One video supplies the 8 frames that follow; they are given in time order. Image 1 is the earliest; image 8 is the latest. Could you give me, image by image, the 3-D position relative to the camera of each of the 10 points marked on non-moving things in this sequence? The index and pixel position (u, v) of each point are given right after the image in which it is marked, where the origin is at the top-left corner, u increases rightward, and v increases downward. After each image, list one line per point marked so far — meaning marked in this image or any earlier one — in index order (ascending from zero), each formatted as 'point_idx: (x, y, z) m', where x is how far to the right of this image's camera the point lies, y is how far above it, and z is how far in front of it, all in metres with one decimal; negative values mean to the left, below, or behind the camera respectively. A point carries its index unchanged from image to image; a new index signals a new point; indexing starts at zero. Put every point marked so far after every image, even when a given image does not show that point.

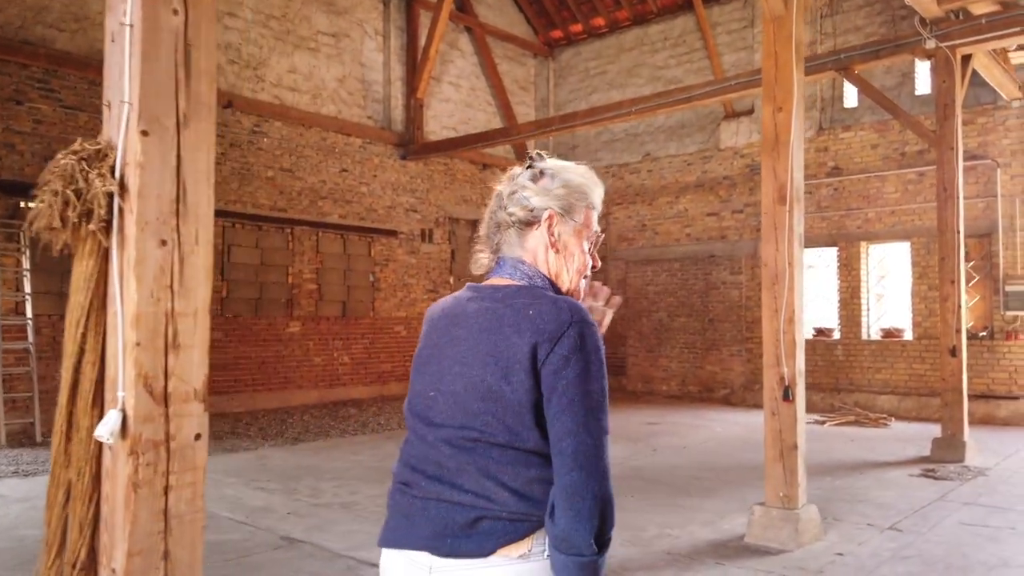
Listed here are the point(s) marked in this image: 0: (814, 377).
0: (+4.4, -1.3, +10.7) m
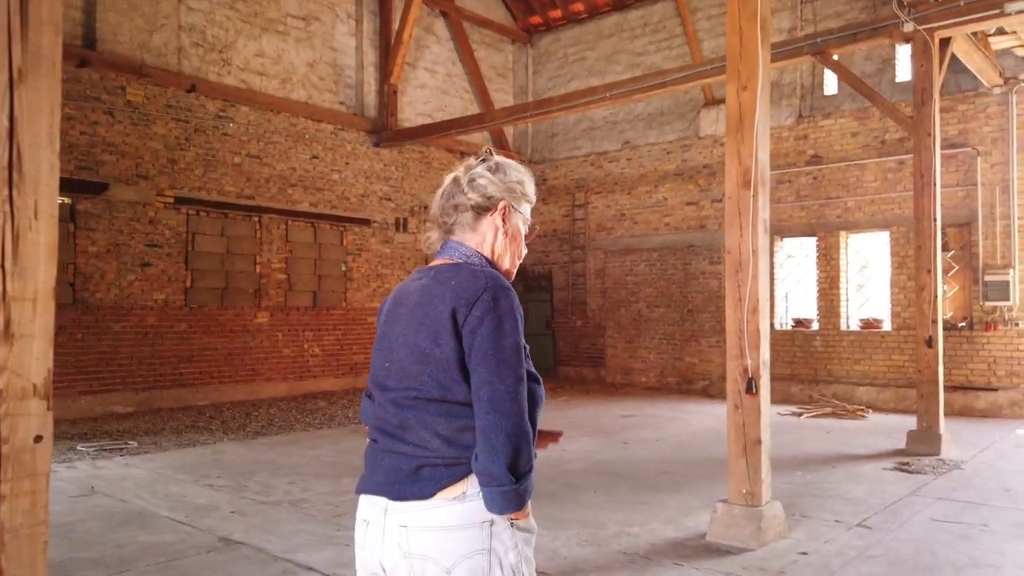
0: (+4.0, -1.1, +10.5) m
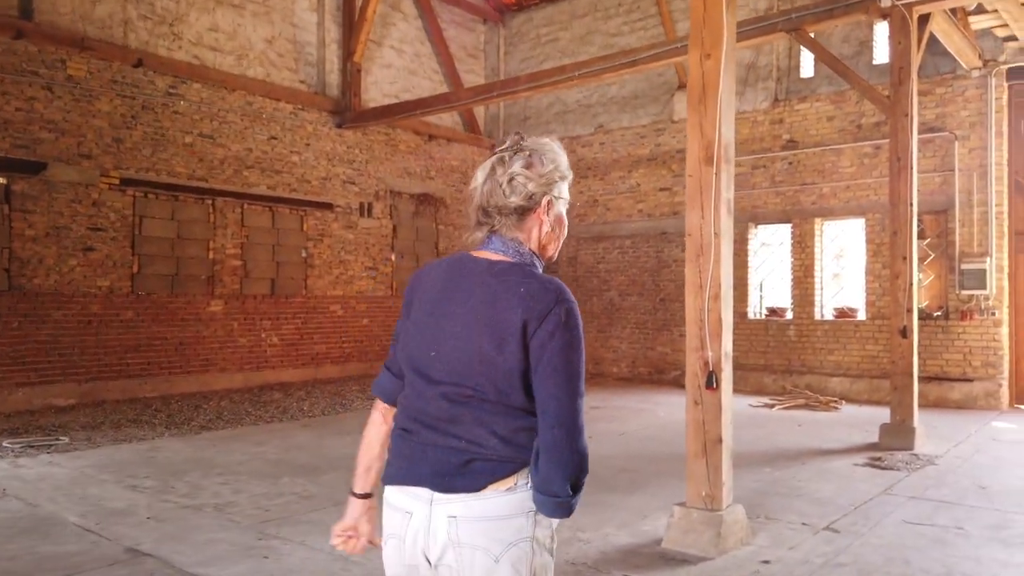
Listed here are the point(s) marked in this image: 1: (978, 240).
0: (+3.5, -1.0, +10.3) m
1: (+5.4, +0.6, +8.6) m
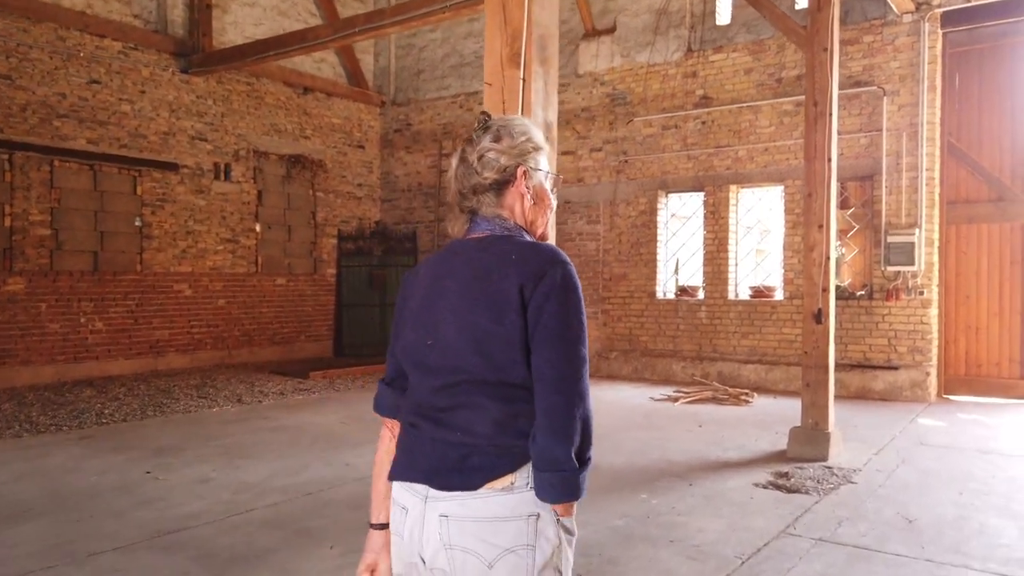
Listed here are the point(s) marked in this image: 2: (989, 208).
0: (+2.0, -0.7, +9.2) m
1: (+4.1, +0.8, +7.6) m
2: (+4.9, +0.8, +7.6) m
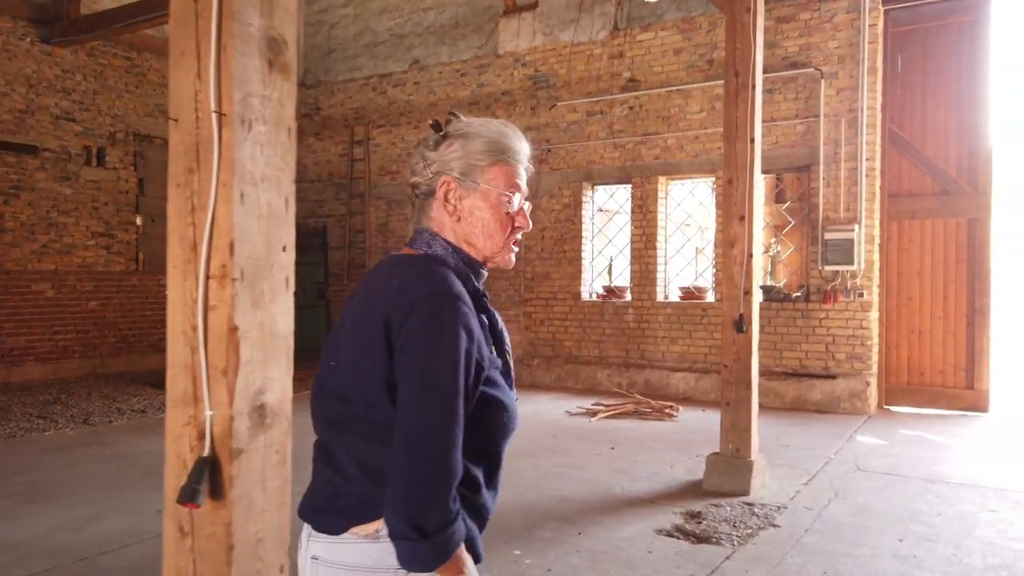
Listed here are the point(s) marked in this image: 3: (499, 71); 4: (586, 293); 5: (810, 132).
0: (+1.0, -0.7, +8.4) m
1: (+3.1, +0.8, +7.0) m
2: (+4.0, +0.8, +7.0) m
3: (-0.1, +2.6, +9.0) m
4: (+0.9, -0.1, +8.6) m
5: (+2.9, +1.5, +7.1) m
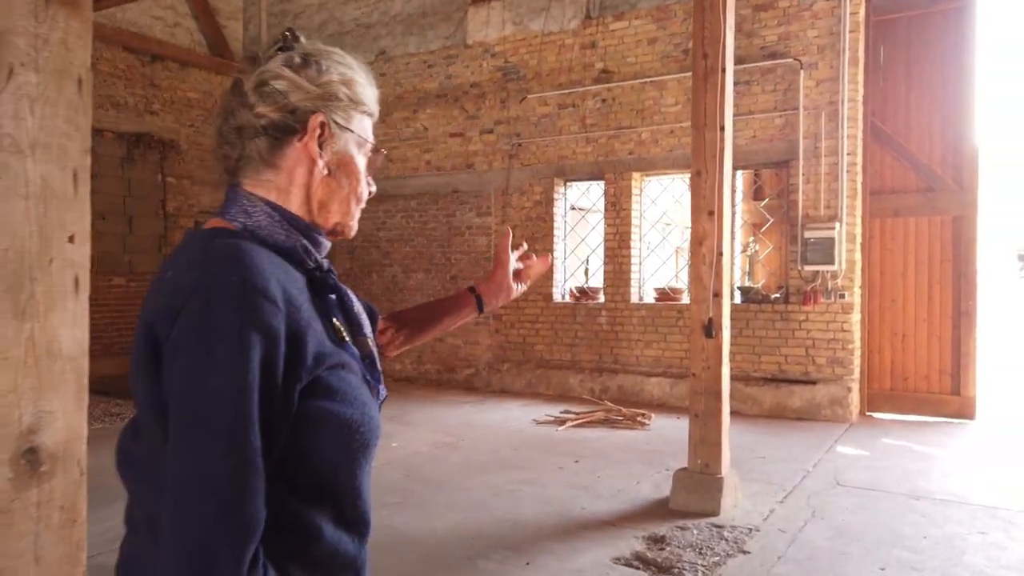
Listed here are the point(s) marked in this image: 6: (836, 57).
0: (+0.7, -0.7, +8.0) m
1: (+2.8, +0.8, +6.6) m
2: (+3.7, +0.8, +6.7) m
3: (-0.5, +2.6, +8.6) m
4: (+0.5, -0.1, +8.2) m
5: (+2.5, +1.5, +6.8) m
6: (+2.9, +2.1, +6.6) m
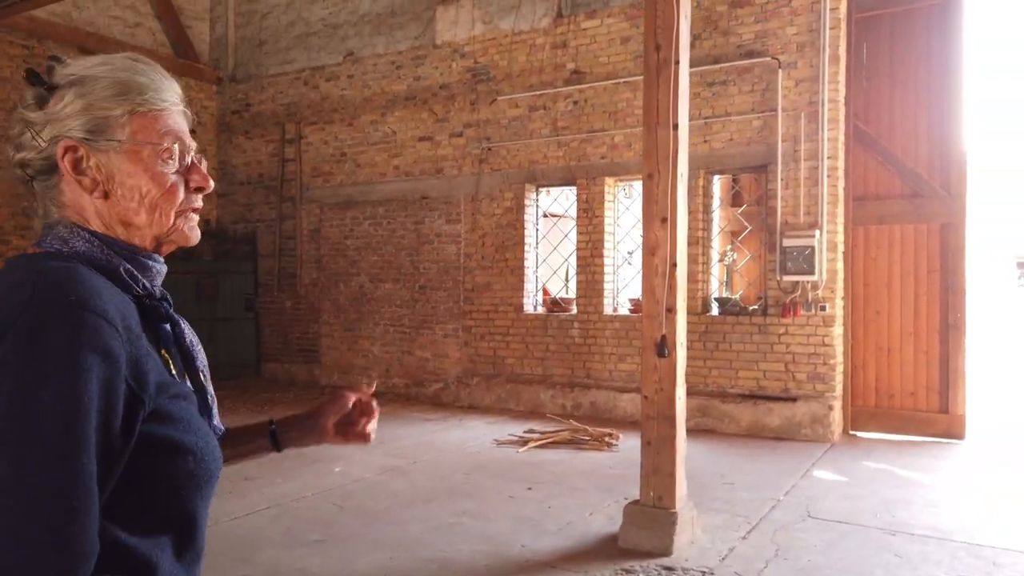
0: (+0.3, -0.8, +7.6) m
1: (+2.5, +0.7, +6.3) m
2: (+3.3, +0.7, +6.3) m
3: (-0.8, +2.5, +8.3) m
4: (+0.2, -0.2, +7.9) m
5: (+2.2, +1.4, +6.4) m
6: (+2.6, +2.0, +6.2) m
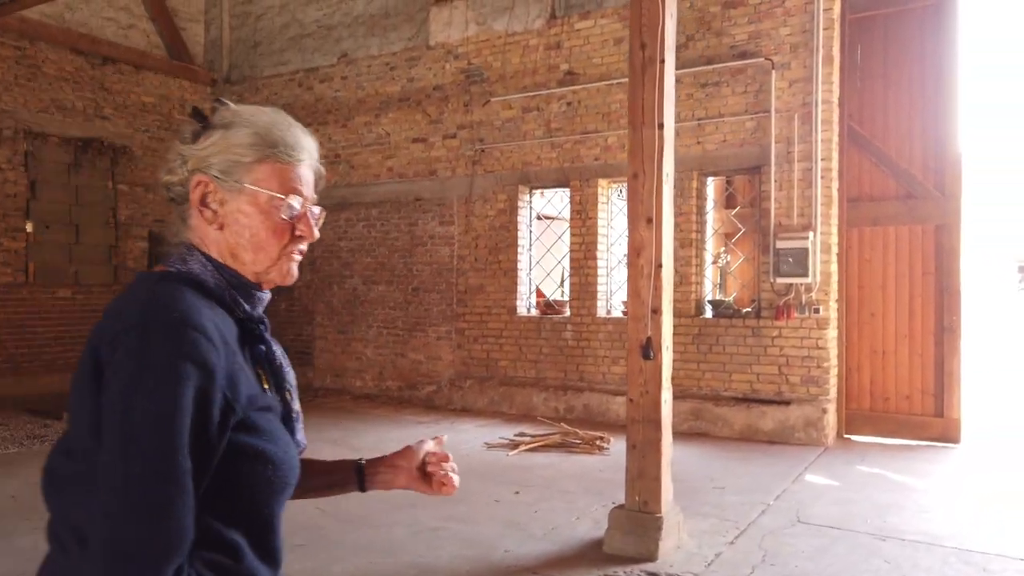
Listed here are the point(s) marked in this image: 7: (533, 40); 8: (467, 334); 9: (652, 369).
0: (+0.3, -0.8, +7.6) m
1: (+2.4, +0.7, +6.2) m
2: (+3.3, +0.7, +6.3) m
3: (-0.9, +2.5, +8.2) m
4: (+0.1, -0.2, +7.8) m
5: (+2.1, +1.4, +6.4) m
6: (+2.5, +1.9, +6.2) m
7: (+0.2, +2.6, +7.6) m
8: (-0.5, -0.5, +8.0) m
9: (+0.7, -0.4, +3.6) m
